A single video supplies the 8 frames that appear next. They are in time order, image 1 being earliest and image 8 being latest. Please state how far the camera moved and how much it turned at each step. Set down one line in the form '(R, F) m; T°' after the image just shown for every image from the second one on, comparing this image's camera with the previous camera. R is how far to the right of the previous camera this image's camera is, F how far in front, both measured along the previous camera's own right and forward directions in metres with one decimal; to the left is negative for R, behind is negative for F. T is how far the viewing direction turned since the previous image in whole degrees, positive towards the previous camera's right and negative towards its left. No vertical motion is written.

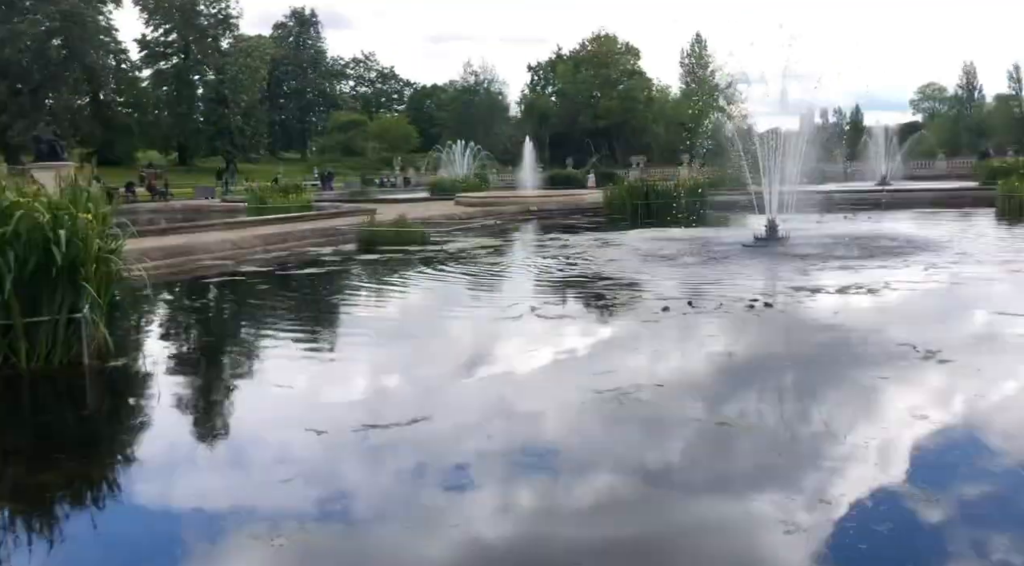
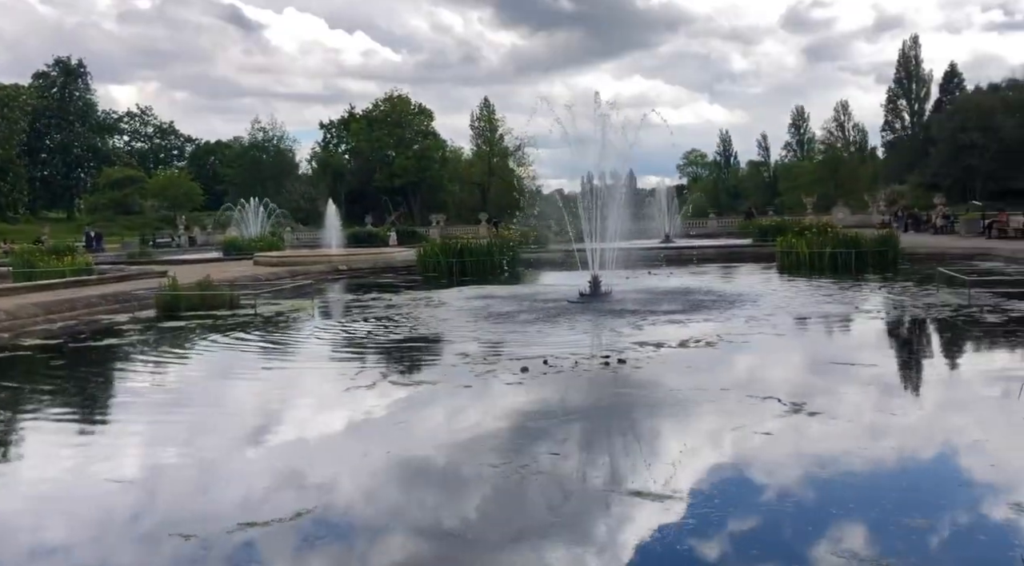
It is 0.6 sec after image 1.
(-0.5, +0.2) m; +14°
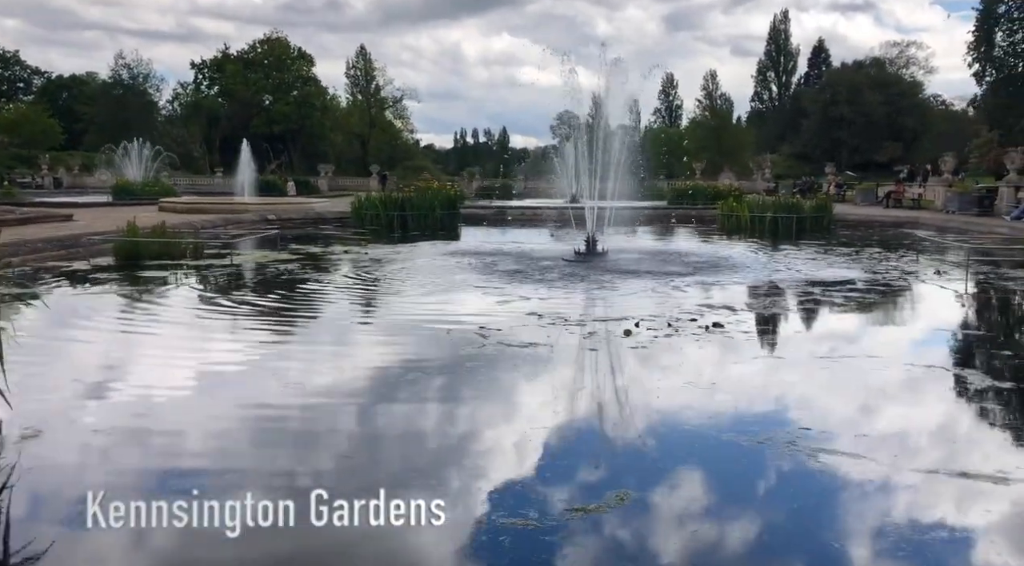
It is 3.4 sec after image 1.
(-1.8, +0.4) m; +11°
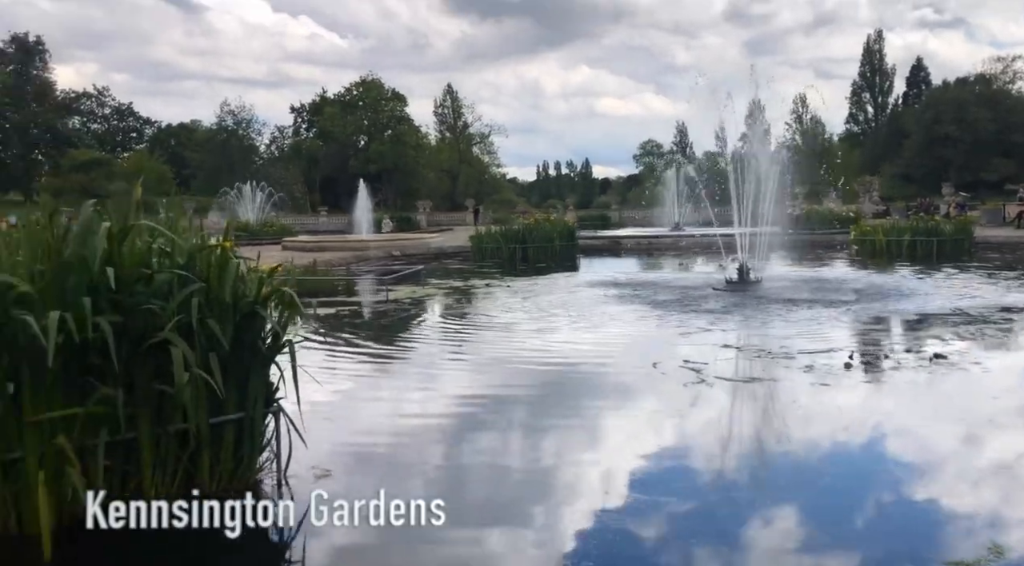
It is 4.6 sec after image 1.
(-0.9, +0.1) m; -5°
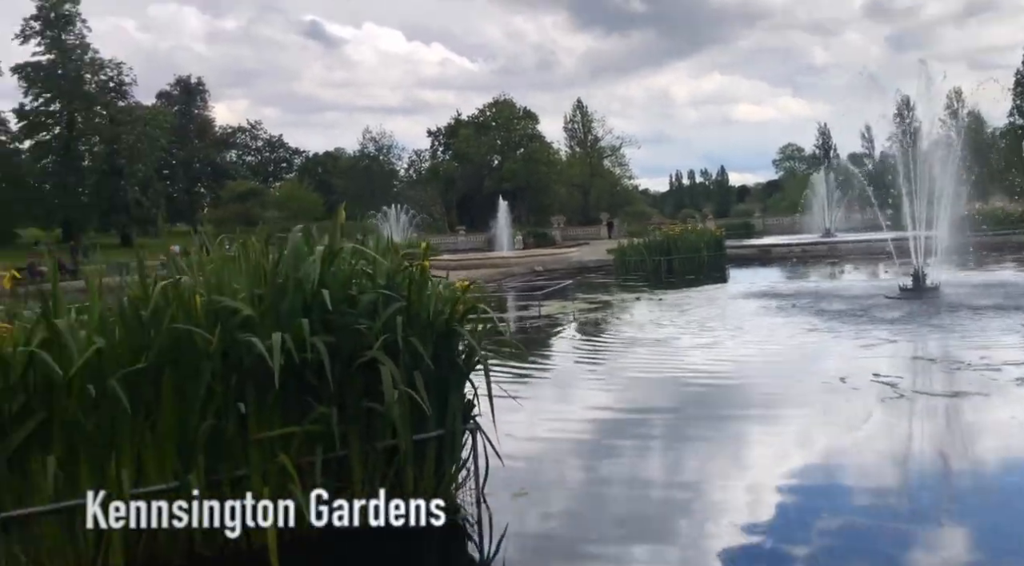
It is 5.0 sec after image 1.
(-0.3, 0.0) m; -8°
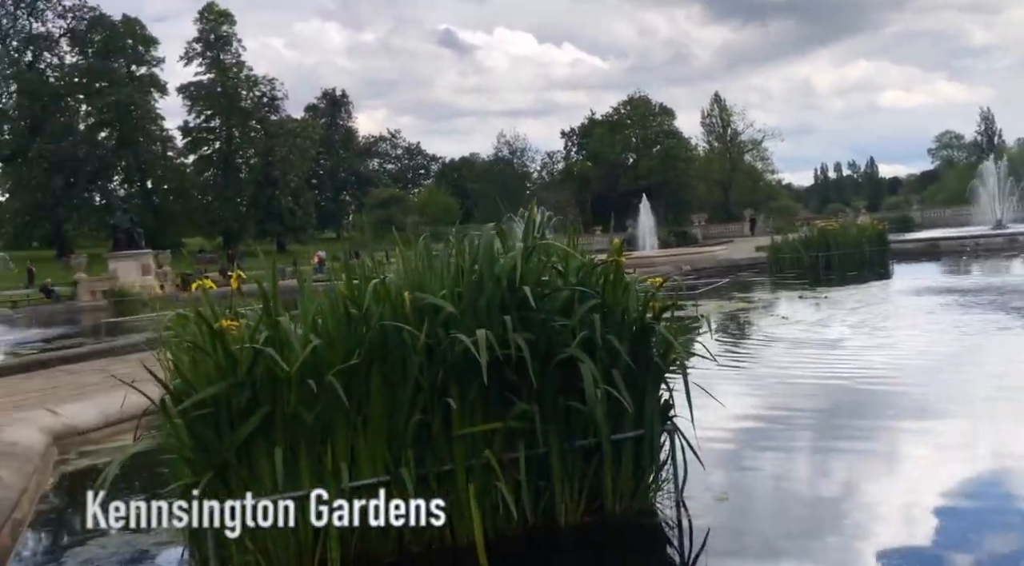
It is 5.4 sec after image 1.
(-0.3, +0.1) m; -9°
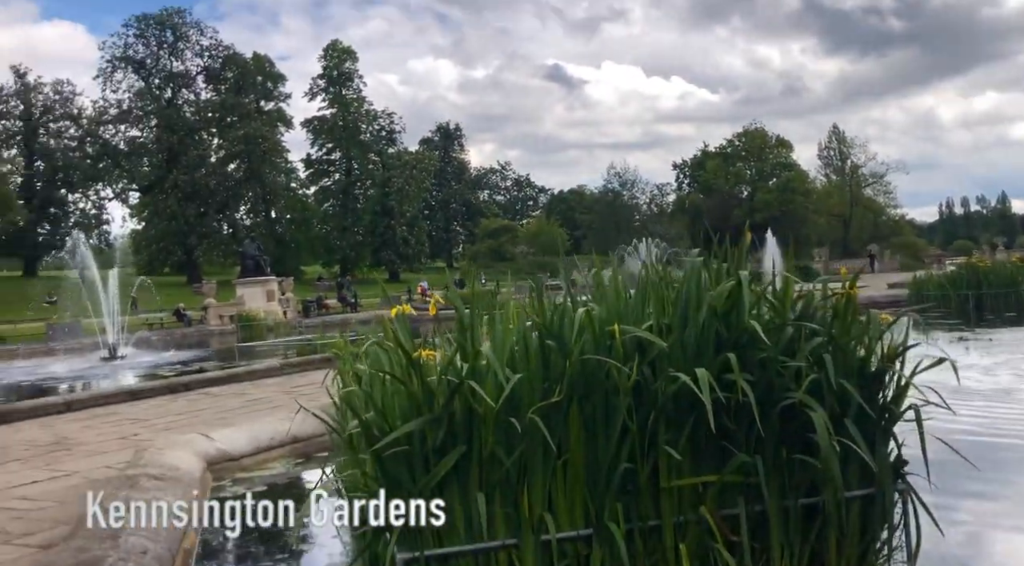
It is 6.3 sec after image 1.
(-0.4, +0.2) m; -7°
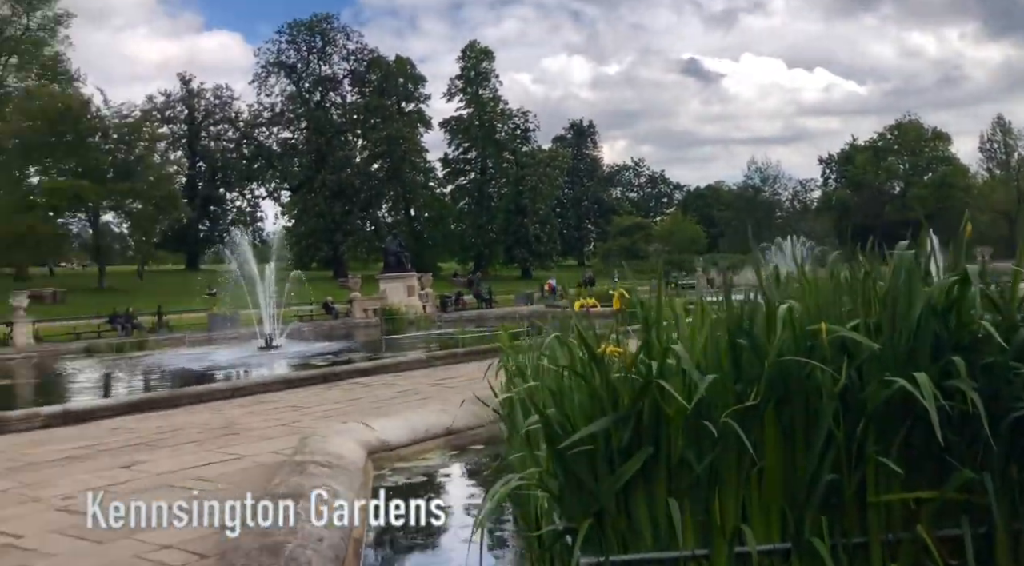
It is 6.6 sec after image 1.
(-0.2, +0.1) m; -9°
